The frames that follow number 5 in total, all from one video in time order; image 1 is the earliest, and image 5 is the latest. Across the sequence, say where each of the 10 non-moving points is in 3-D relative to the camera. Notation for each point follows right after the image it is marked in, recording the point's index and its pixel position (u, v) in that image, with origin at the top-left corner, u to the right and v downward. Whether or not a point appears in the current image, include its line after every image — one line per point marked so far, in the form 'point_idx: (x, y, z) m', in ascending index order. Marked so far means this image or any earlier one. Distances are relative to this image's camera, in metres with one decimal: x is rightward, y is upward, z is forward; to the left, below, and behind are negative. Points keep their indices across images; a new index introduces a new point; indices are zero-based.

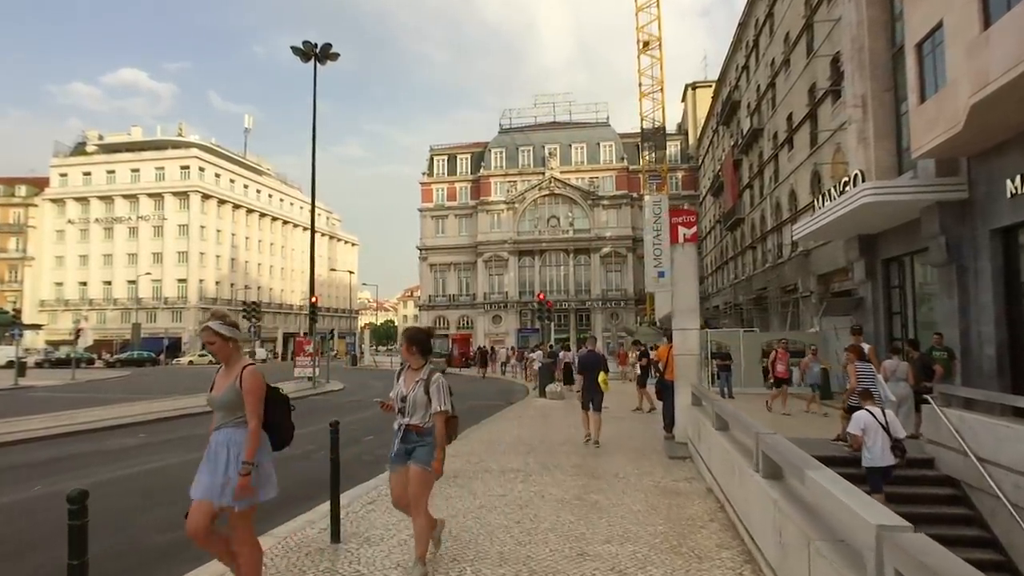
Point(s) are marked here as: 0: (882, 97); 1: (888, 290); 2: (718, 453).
0: (+11.0, +5.7, +19.5) m
1: (+11.2, 0.0, +19.5) m
2: (+2.1, -1.7, +6.7) m
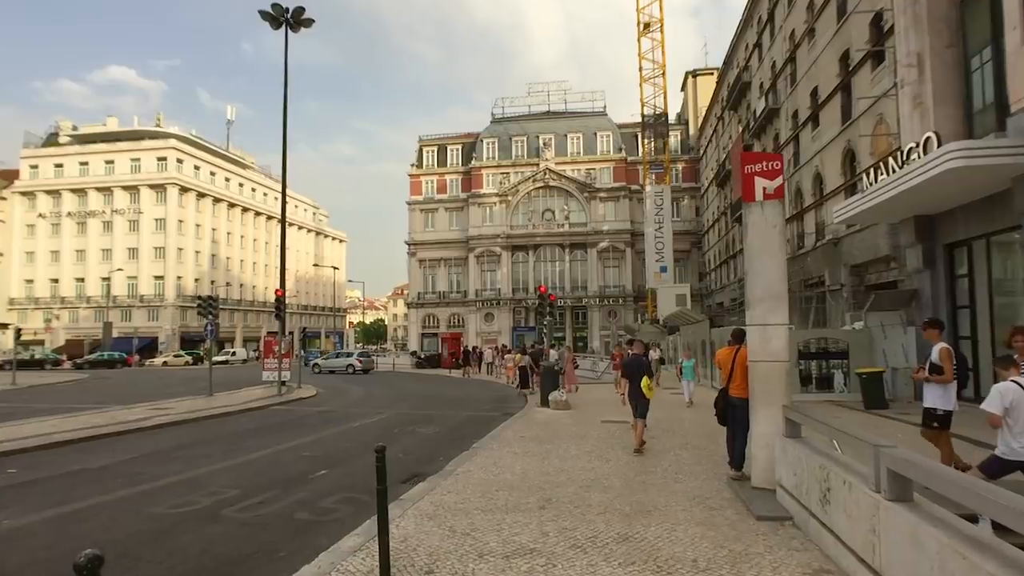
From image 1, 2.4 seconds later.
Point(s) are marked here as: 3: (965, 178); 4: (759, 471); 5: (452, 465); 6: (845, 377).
0: (+11.0, +6.0, +16.6) m
1: (+11.2, +0.2, +16.6) m
2: (+2.2, -1.4, +3.7) m
3: (+9.4, +2.3, +13.5) m
4: (+2.6, -1.9, +6.8) m
5: (-0.8, -2.4, +8.9) m
6: (+9.4, -2.5, +18.4) m
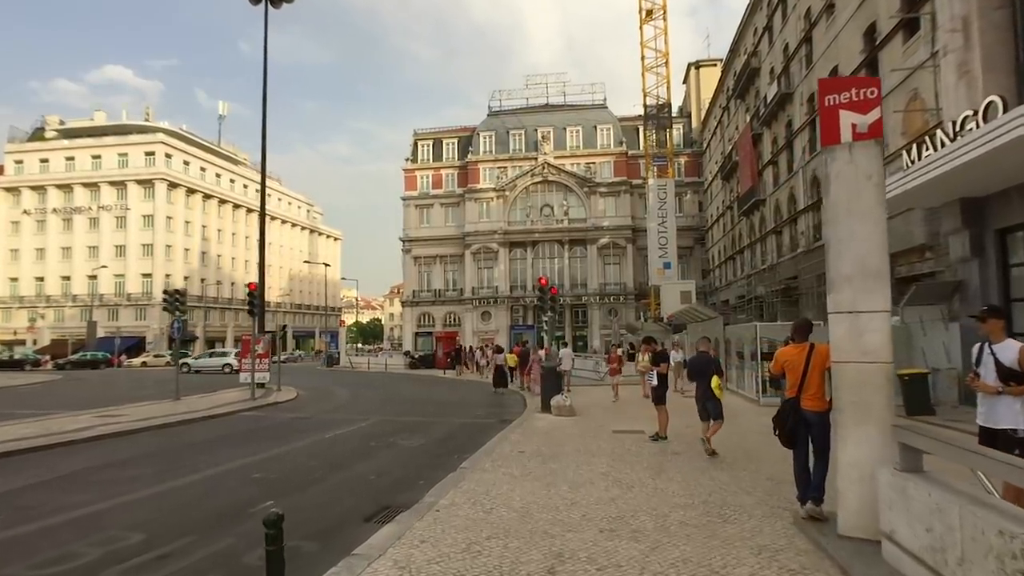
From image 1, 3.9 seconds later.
0: (+10.9, +6.2, +14.8) m
1: (+11.1, +0.4, +14.8) m
2: (+2.2, -1.2, +1.8) m
3: (+9.3, +2.5, +11.7) m
4: (+2.6, -1.7, +5.0) m
5: (-0.8, -2.2, +7.0) m
6: (+9.3, -2.3, +16.6) m
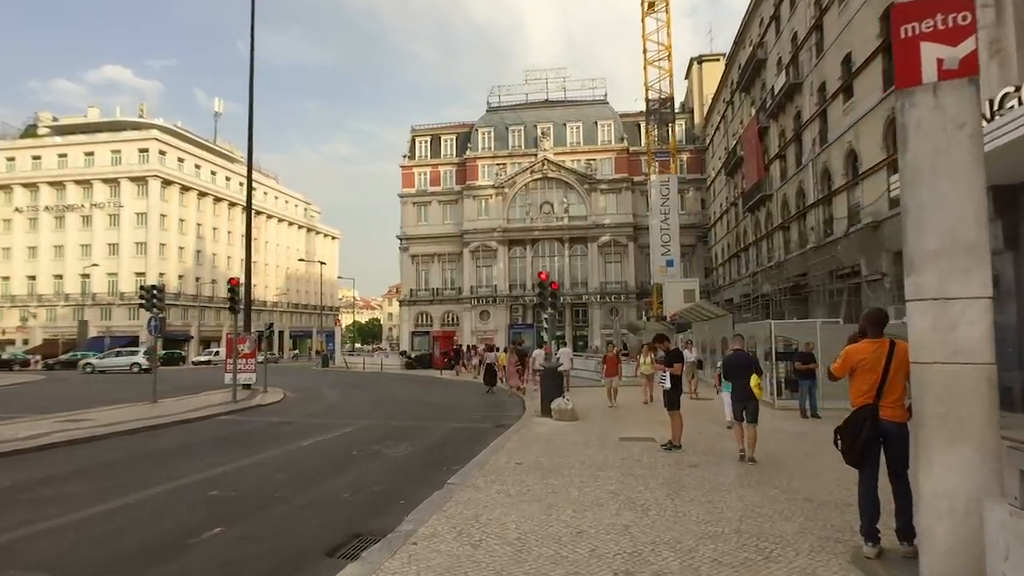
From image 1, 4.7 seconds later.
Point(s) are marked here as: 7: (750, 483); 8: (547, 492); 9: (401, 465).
0: (+10.8, +6.3, +13.7) m
1: (+11.1, +0.5, +13.7) m
2: (+2.1, -1.1, +0.7) m
3: (+9.3, +2.6, +10.6) m
4: (+2.5, -1.6, +3.9) m
5: (-0.9, -2.1, +5.9) m
6: (+9.3, -2.2, +15.5) m
7: (+2.7, -2.2, +7.3) m
8: (+0.4, -2.1, +6.8) m
9: (-1.6, -2.5, +9.3) m
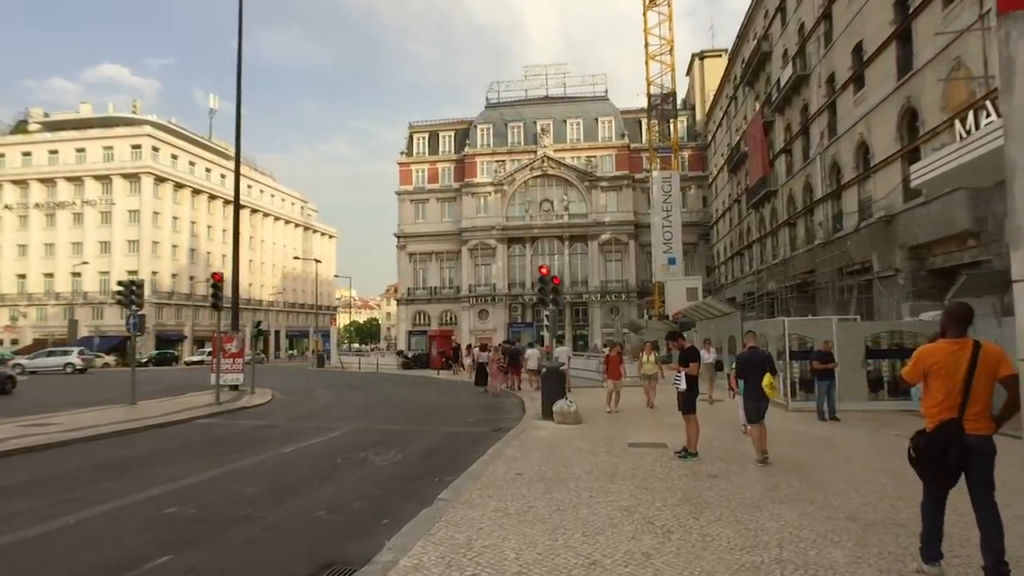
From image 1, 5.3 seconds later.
0: (+10.8, +6.4, +12.8) m
1: (+11.0, +0.7, +12.8) m
2: (+2.1, -1.0, -0.2) m
3: (+9.3, +2.7, +9.8) m
4: (+2.5, -1.5, +3.0) m
5: (-0.9, -2.0, +5.0) m
6: (+9.2, -2.1, +14.6) m
7: (+2.7, -2.1, +6.5) m
8: (+0.4, -2.0, +6.0) m
9: (-1.6, -2.4, +8.4) m
